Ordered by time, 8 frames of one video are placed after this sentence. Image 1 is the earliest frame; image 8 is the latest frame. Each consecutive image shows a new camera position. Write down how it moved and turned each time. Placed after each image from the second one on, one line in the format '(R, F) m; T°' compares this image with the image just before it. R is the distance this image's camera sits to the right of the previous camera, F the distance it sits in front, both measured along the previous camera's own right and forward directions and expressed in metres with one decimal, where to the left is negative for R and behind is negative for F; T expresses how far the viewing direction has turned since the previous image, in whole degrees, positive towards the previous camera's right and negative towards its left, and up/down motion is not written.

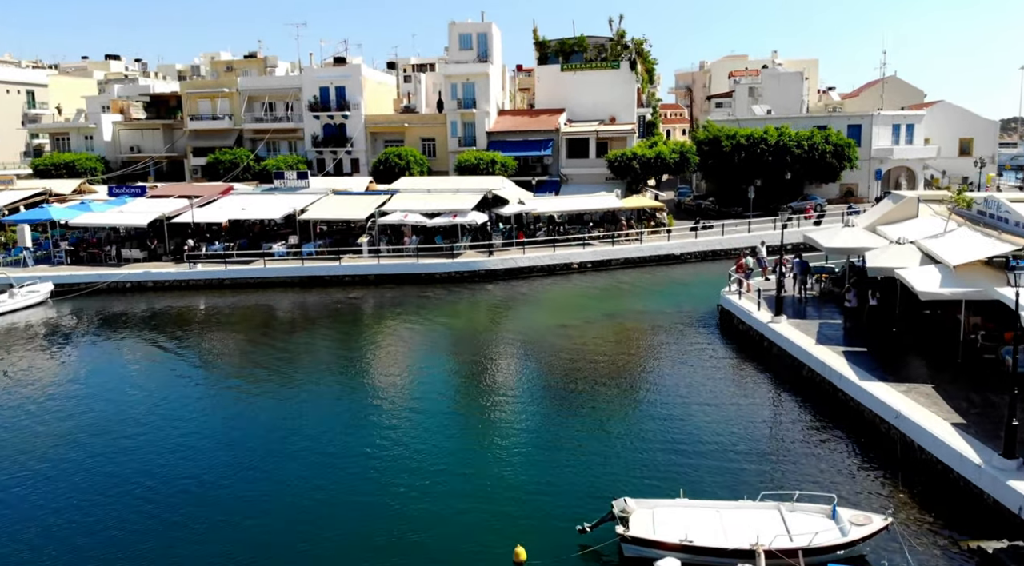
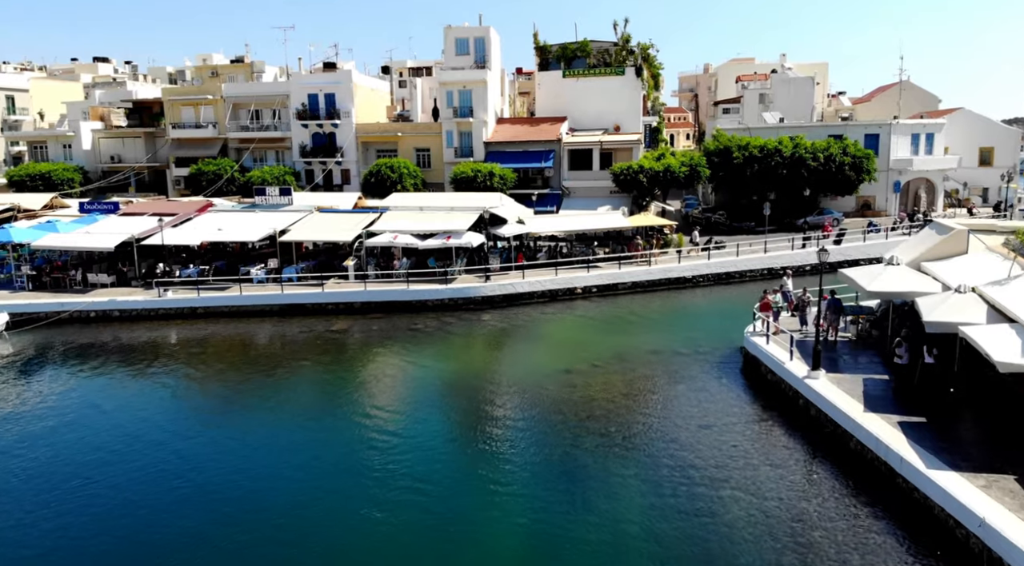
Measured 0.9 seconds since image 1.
(+0.1, +2.8) m; 0°
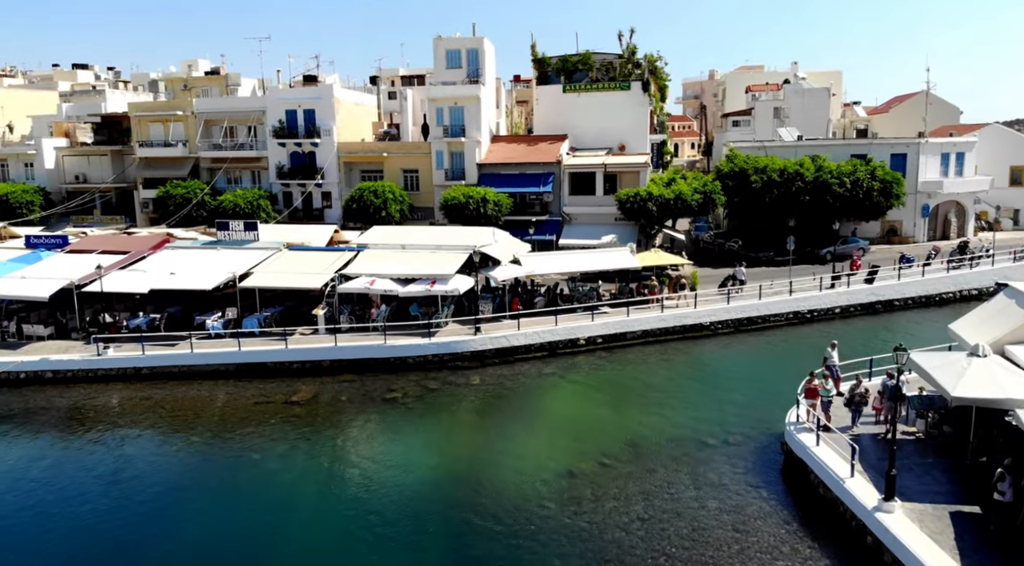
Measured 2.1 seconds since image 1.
(+0.3, +4.2) m; 0°
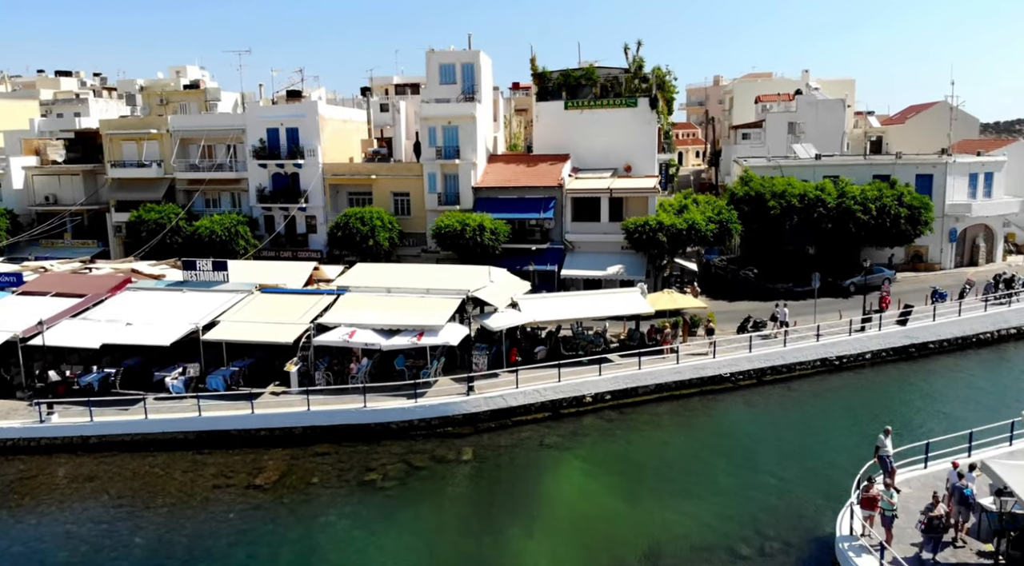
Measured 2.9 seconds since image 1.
(+0.1, +3.3) m; 0°
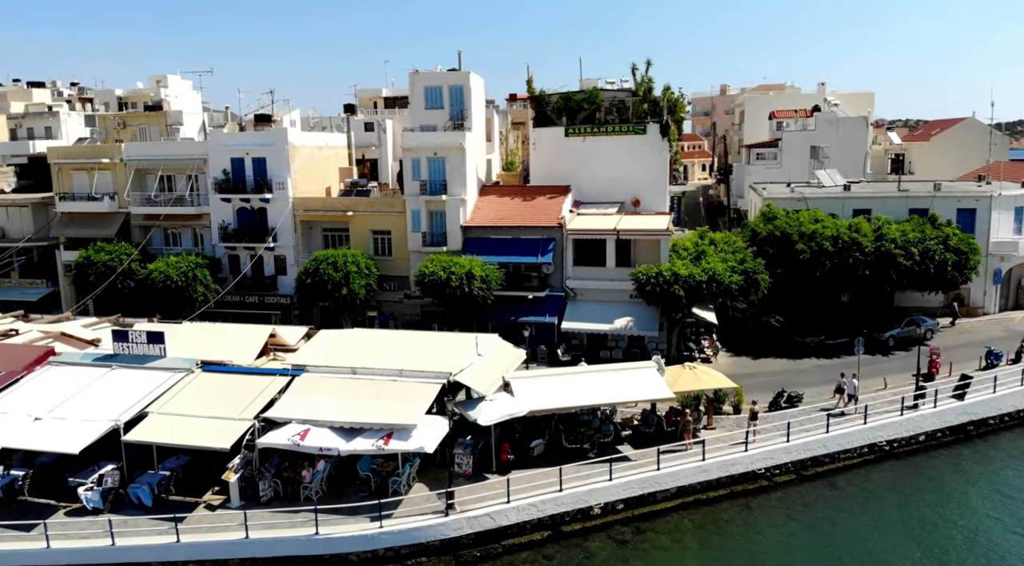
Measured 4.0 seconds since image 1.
(+0.3, +4.8) m; 0°
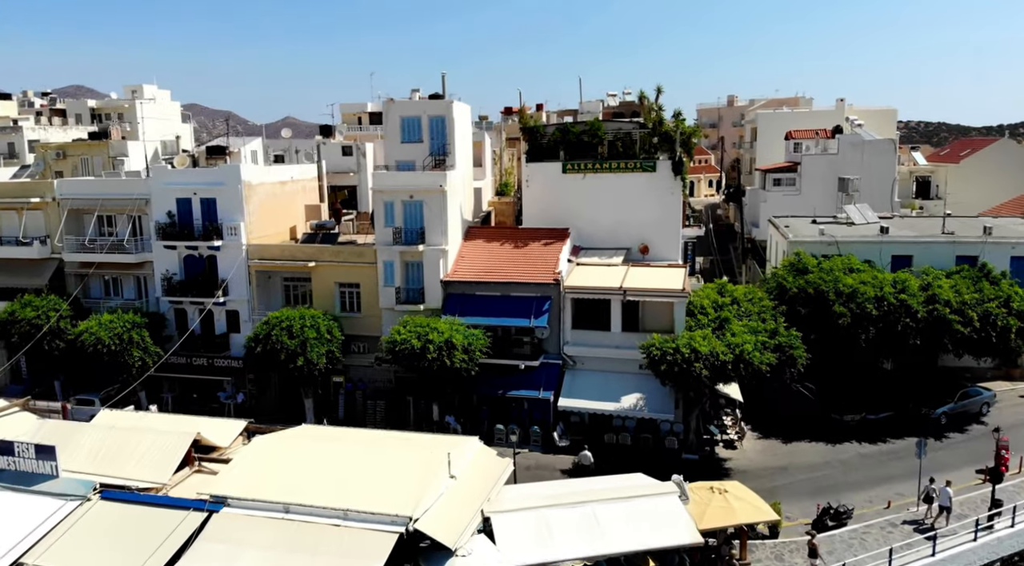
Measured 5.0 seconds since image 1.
(+0.5, +5.3) m; 0°
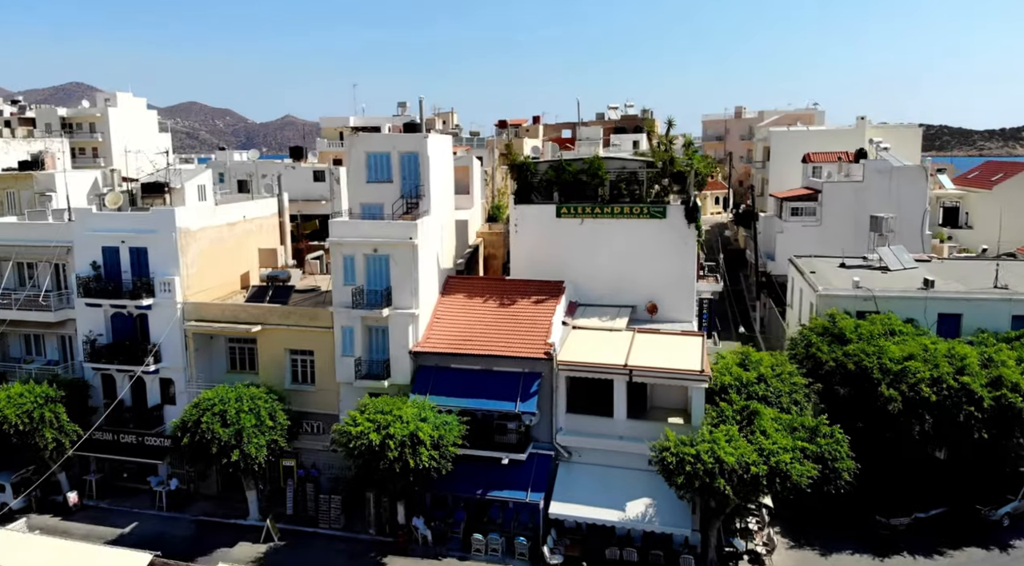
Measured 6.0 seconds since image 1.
(+0.5, +5.1) m; 0°
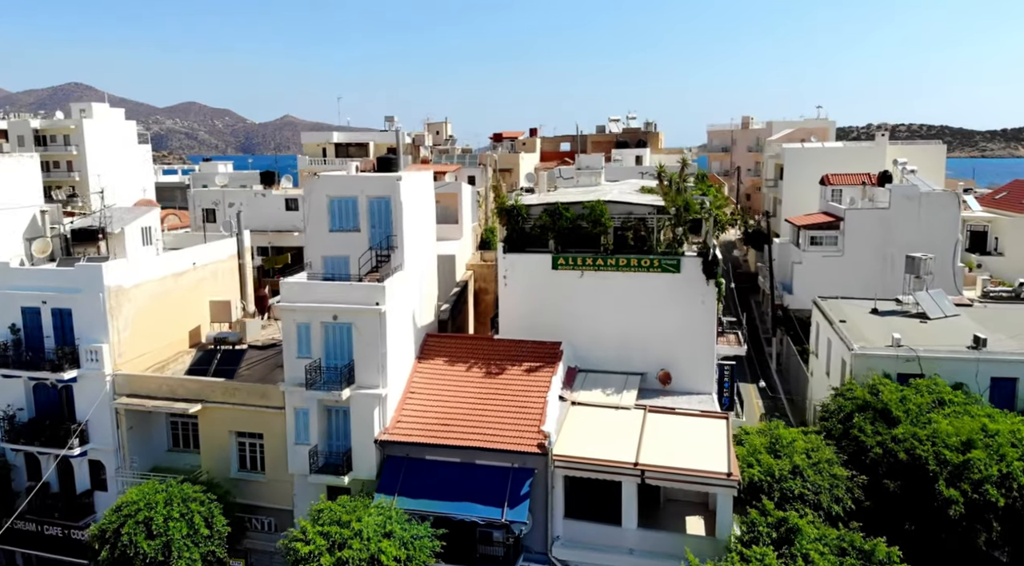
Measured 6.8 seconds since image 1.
(+0.4, +4.2) m; 0°
